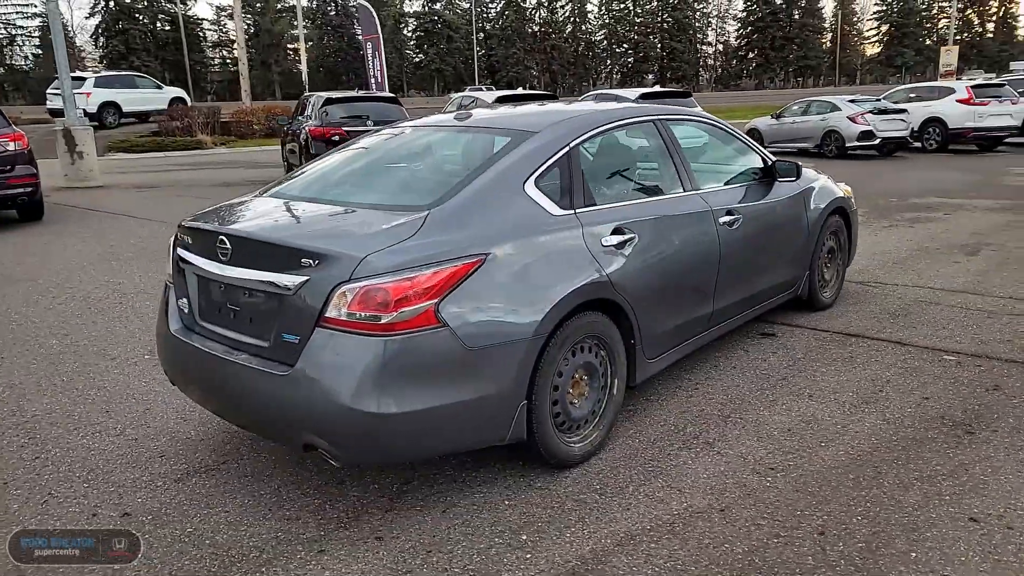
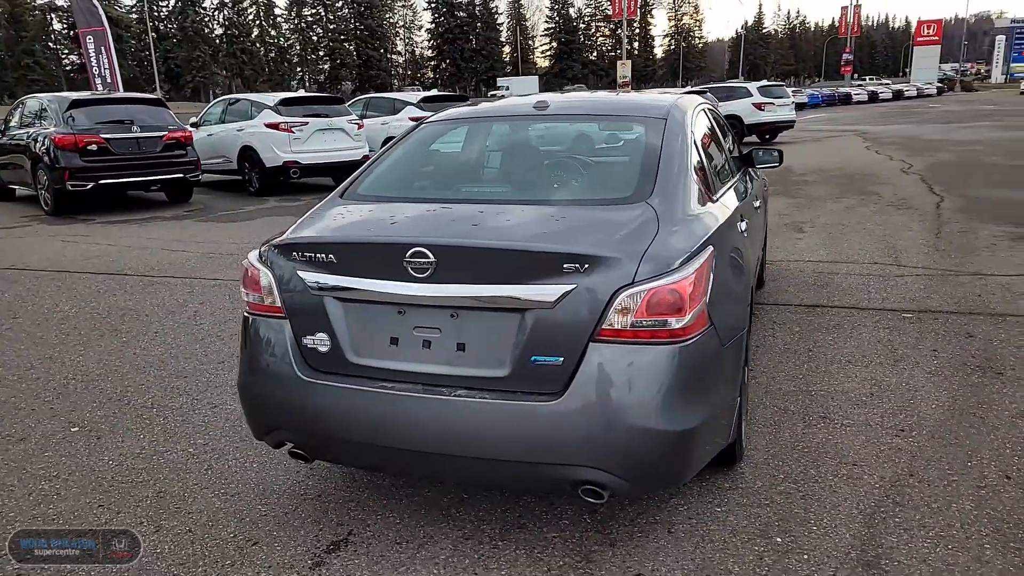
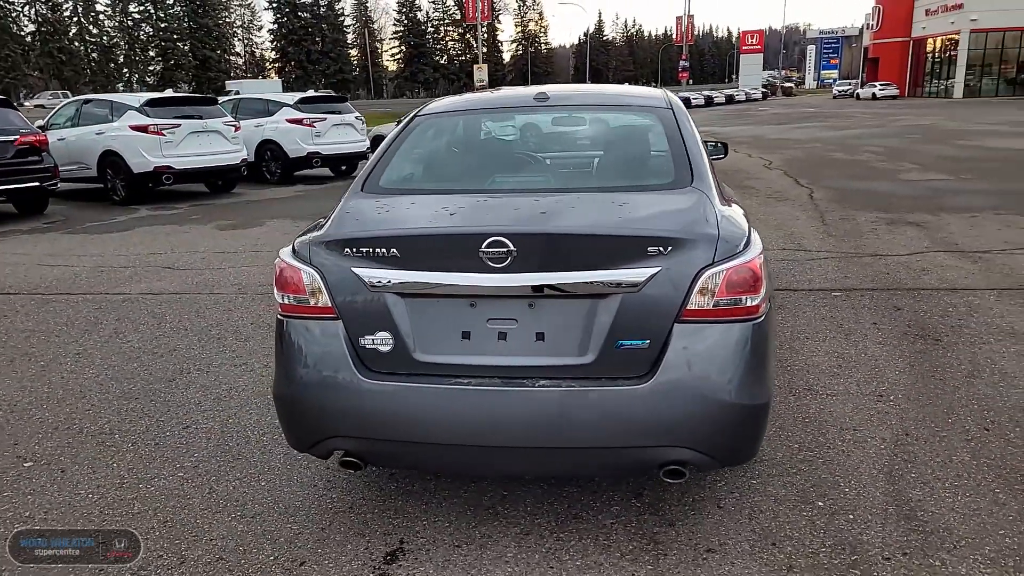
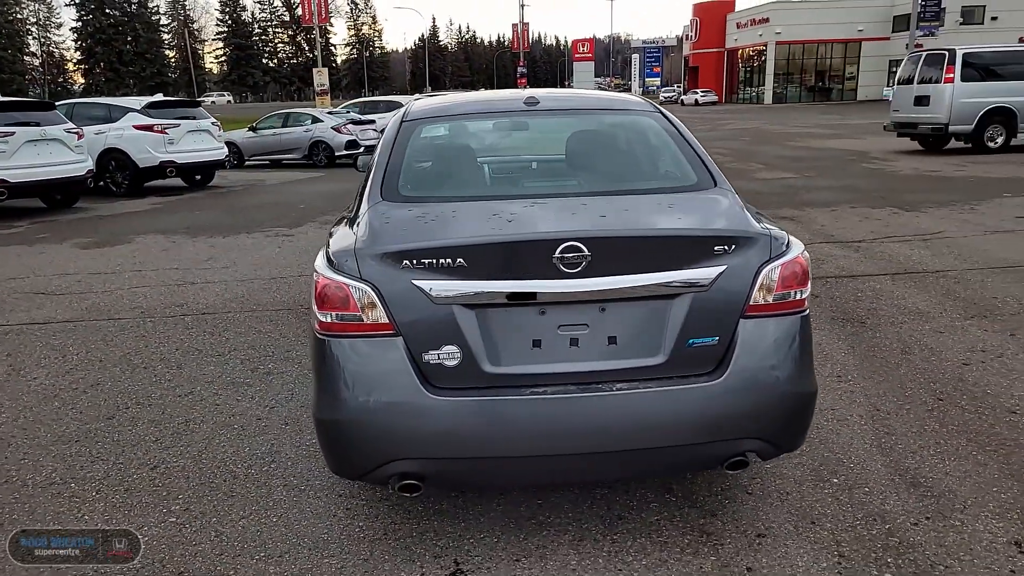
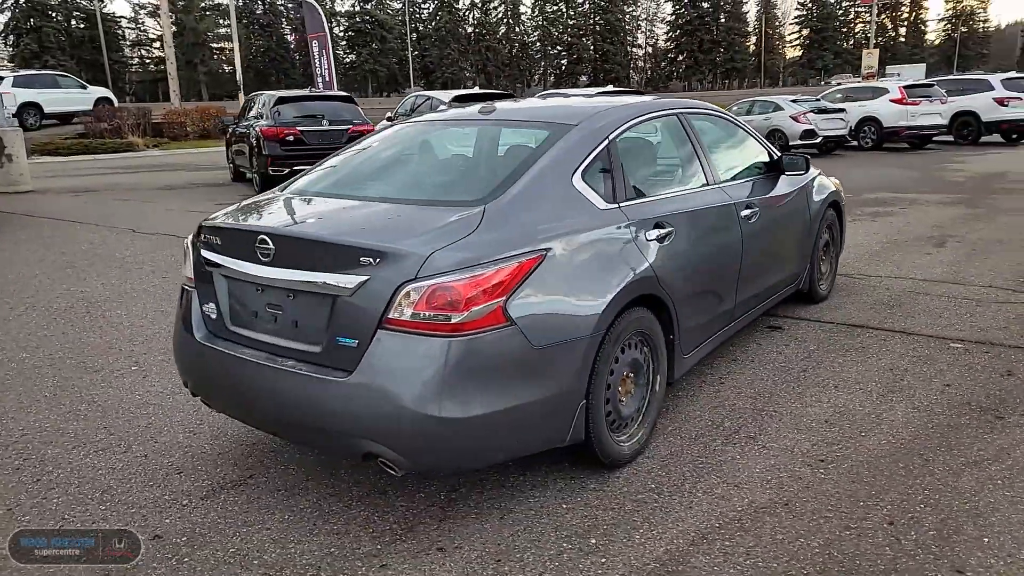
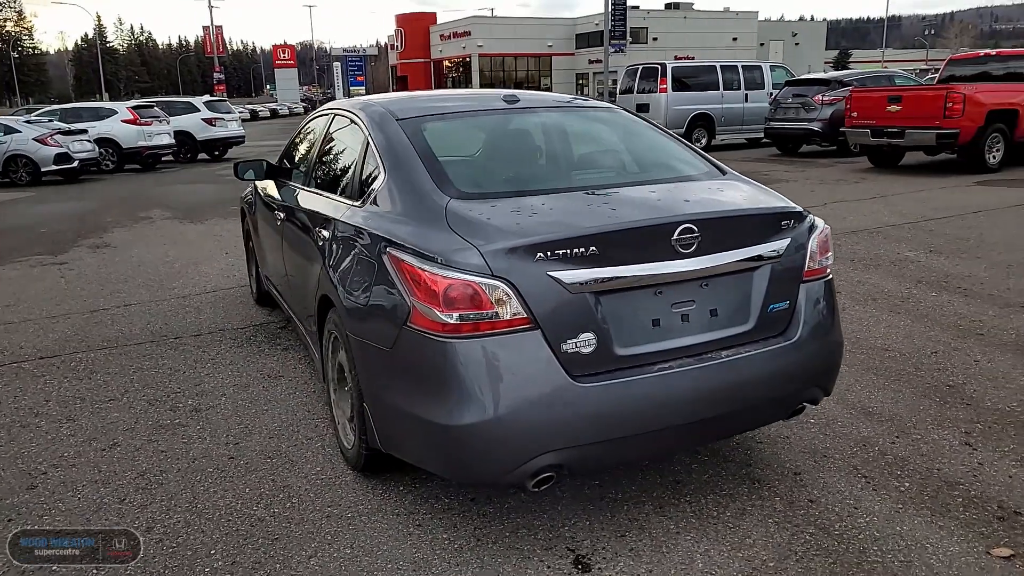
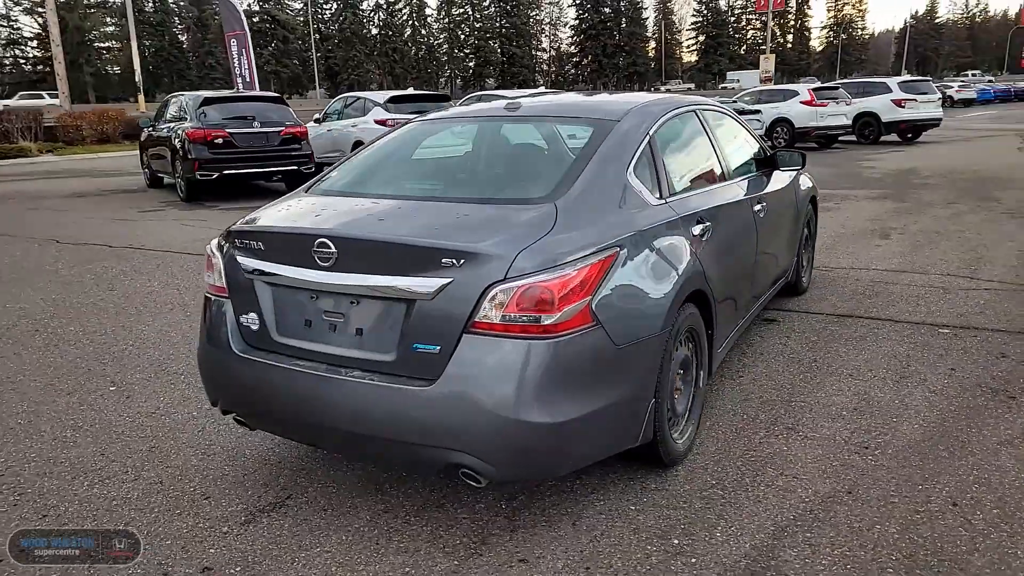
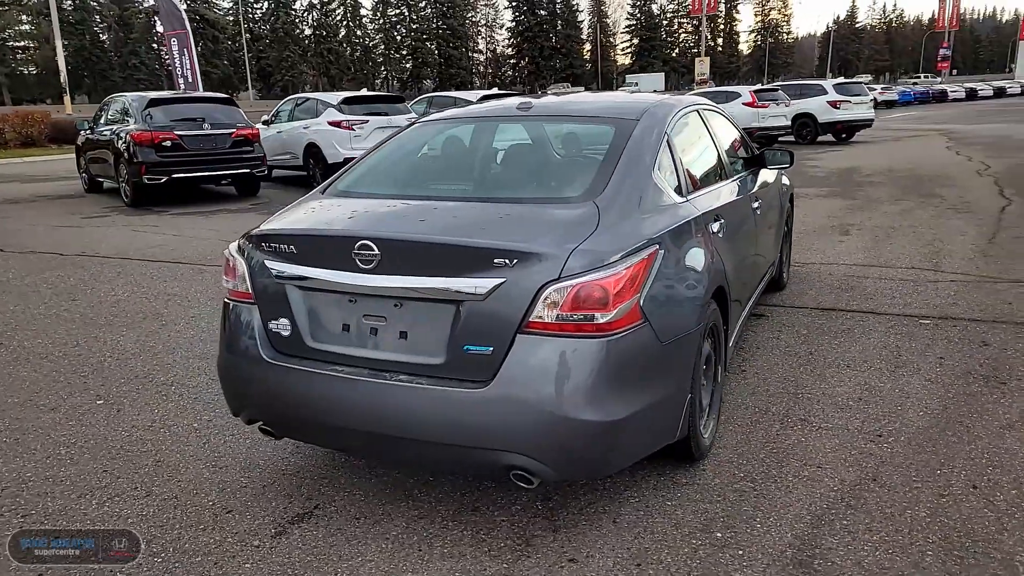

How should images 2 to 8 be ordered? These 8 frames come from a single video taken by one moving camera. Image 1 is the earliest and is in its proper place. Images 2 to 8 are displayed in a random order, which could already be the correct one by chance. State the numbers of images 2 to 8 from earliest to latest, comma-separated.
5, 7, 8, 2, 3, 4, 6
